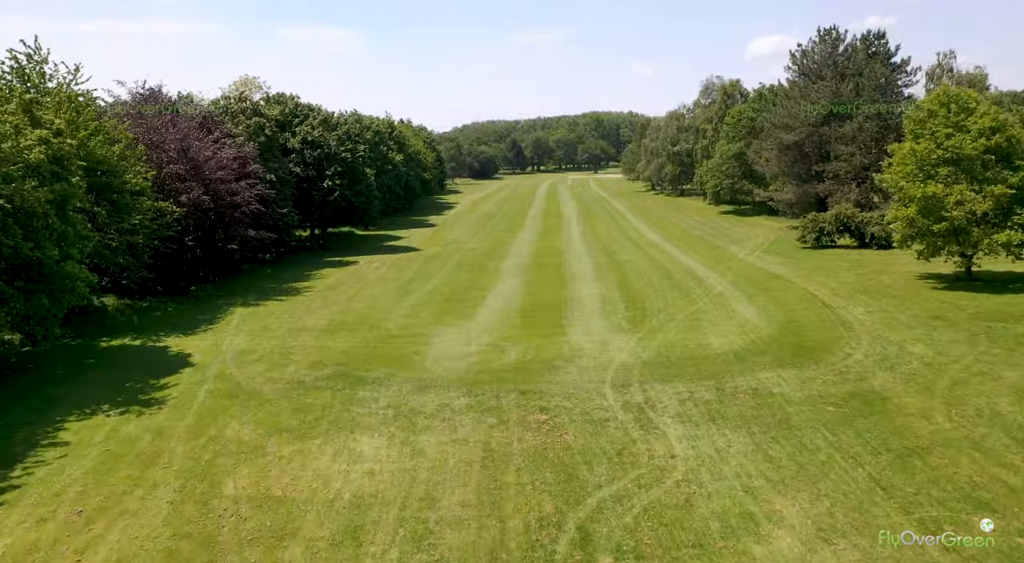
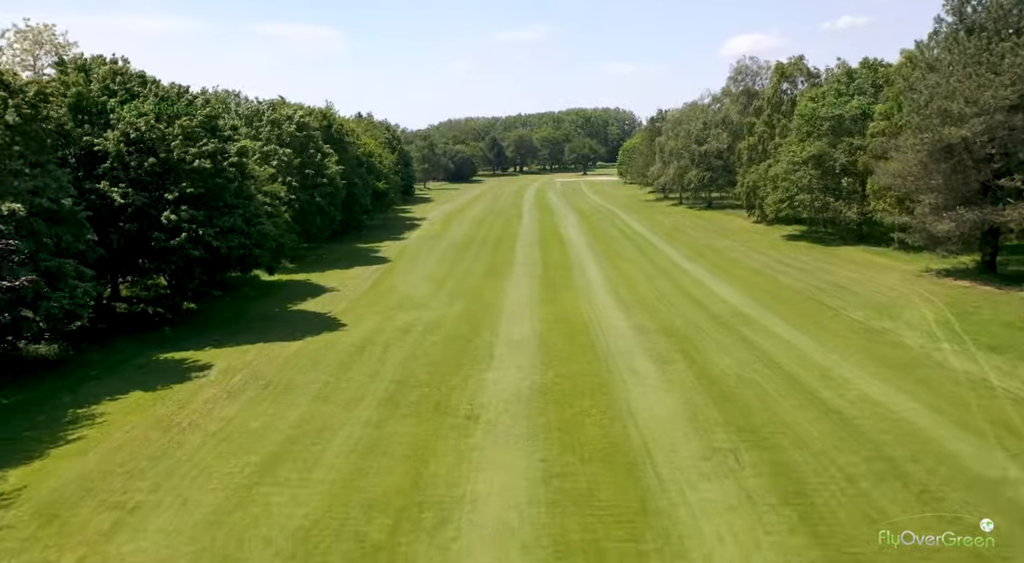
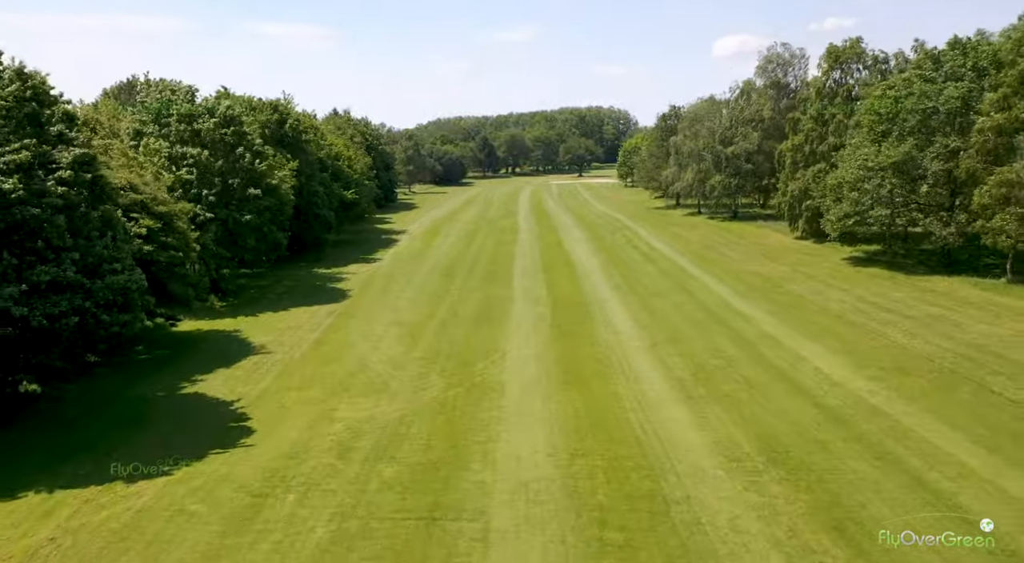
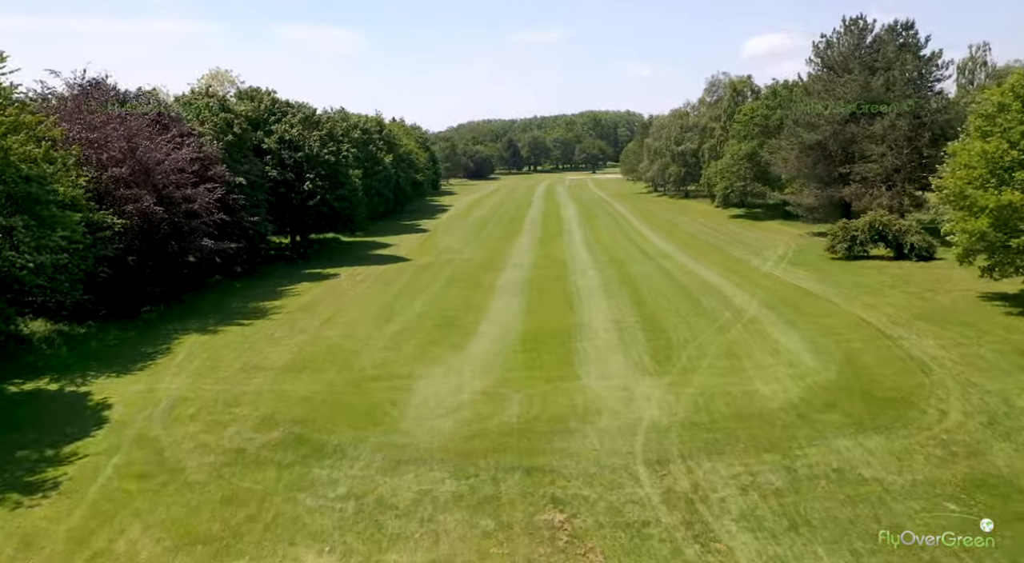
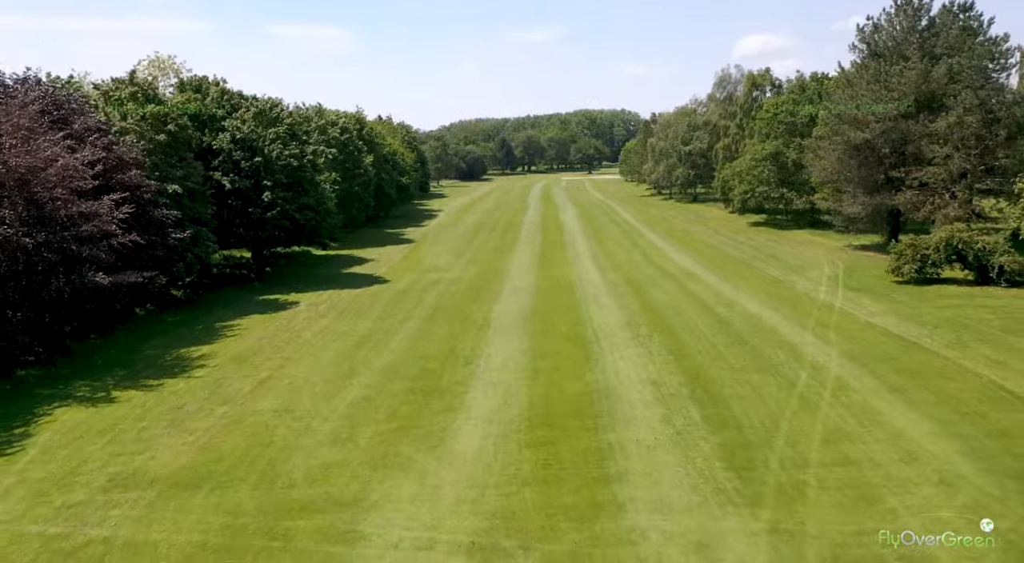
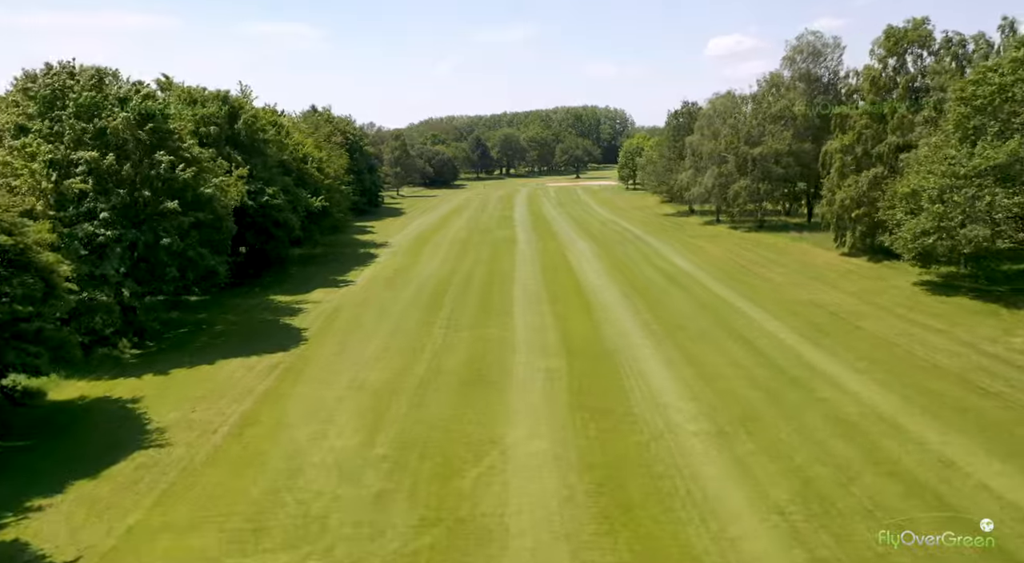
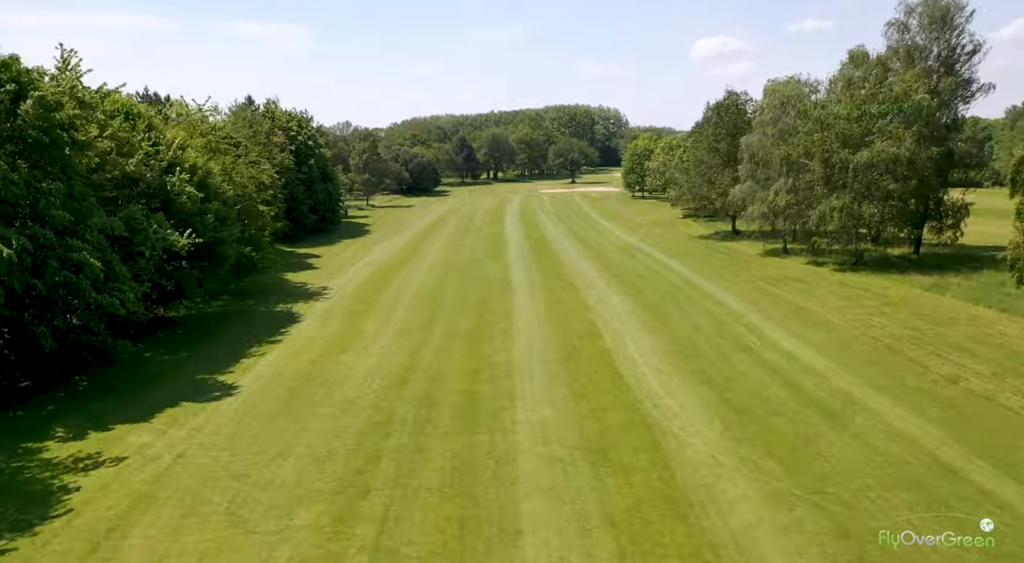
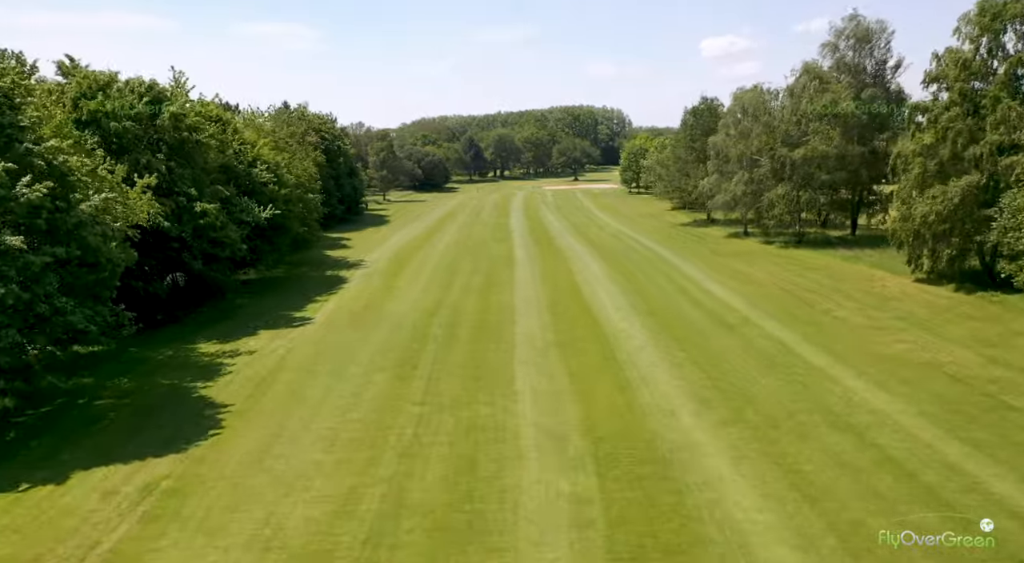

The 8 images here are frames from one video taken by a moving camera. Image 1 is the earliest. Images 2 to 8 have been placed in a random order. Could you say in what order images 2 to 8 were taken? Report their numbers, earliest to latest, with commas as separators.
4, 5, 2, 3, 6, 8, 7
